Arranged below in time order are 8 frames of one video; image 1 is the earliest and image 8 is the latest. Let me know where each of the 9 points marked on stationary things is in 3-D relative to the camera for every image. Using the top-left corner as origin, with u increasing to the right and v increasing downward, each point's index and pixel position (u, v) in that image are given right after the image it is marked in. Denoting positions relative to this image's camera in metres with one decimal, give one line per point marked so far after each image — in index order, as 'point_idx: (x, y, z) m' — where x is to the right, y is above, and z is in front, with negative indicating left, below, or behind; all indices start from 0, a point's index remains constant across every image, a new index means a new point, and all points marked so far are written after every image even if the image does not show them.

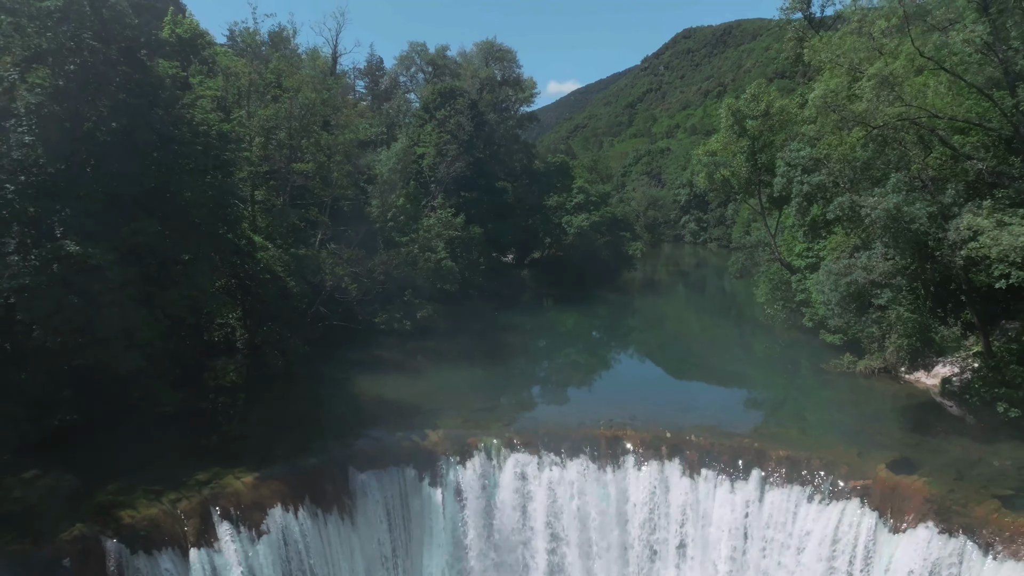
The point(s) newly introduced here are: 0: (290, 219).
0: (-6.7, +2.1, +20.0) m
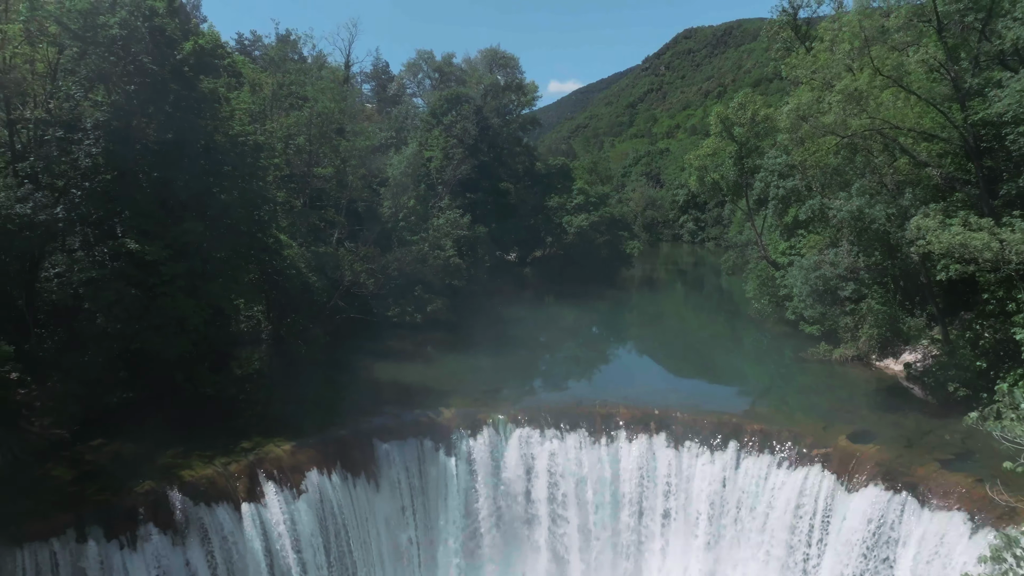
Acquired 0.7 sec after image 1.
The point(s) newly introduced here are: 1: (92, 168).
0: (-6.6, +2.3, +21.7) m
1: (-8.9, +2.5, +13.9) m
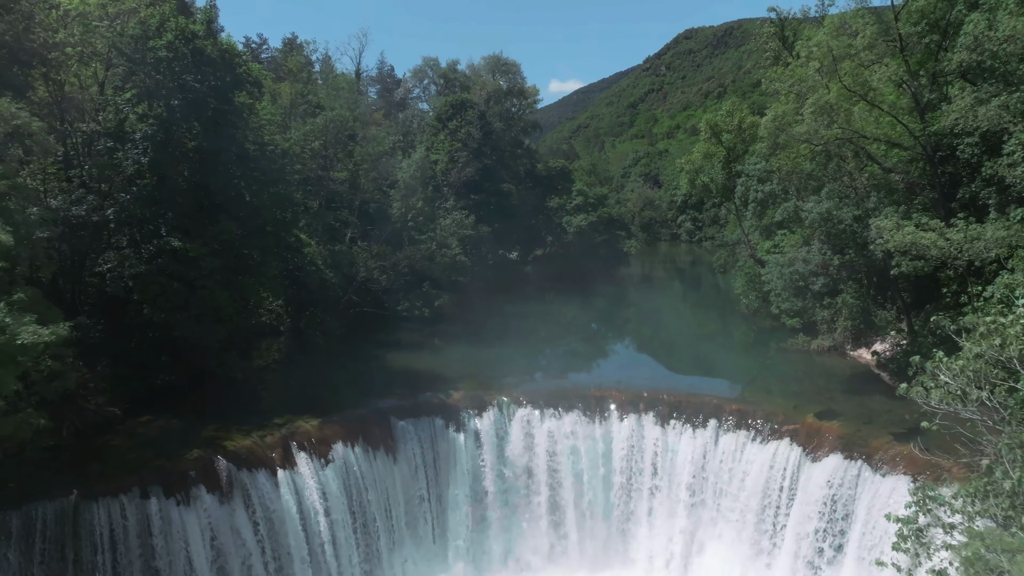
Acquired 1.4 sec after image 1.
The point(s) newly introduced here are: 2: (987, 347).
0: (-6.5, +2.4, +23.4) m
1: (-8.8, +2.7, +15.6) m
2: (+6.3, -0.8, +8.8) m
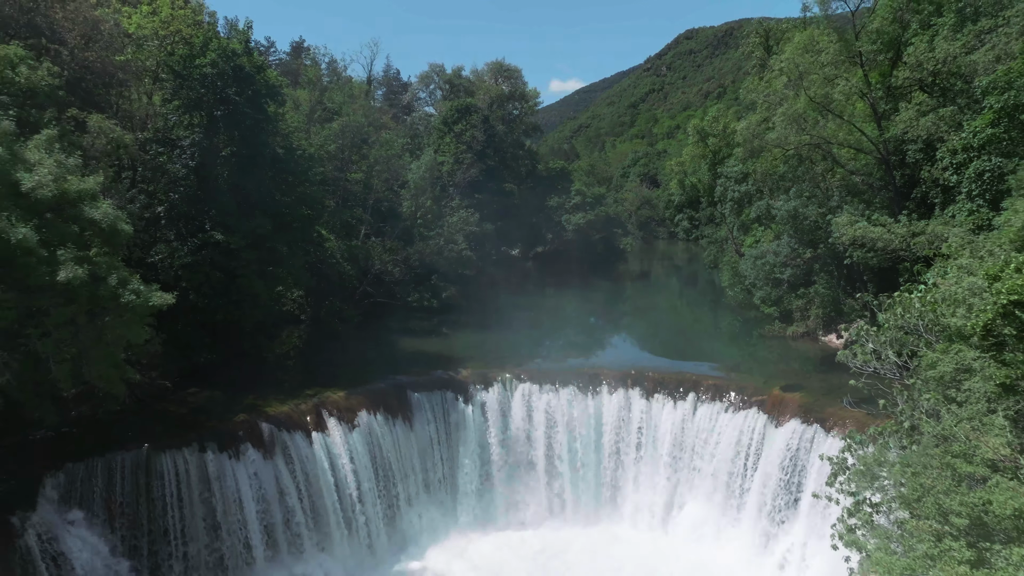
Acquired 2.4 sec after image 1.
0: (-6.4, +2.7, +25.5) m
1: (-8.8, +3.0, +17.7) m
2: (+6.3, -0.5, +10.9) m
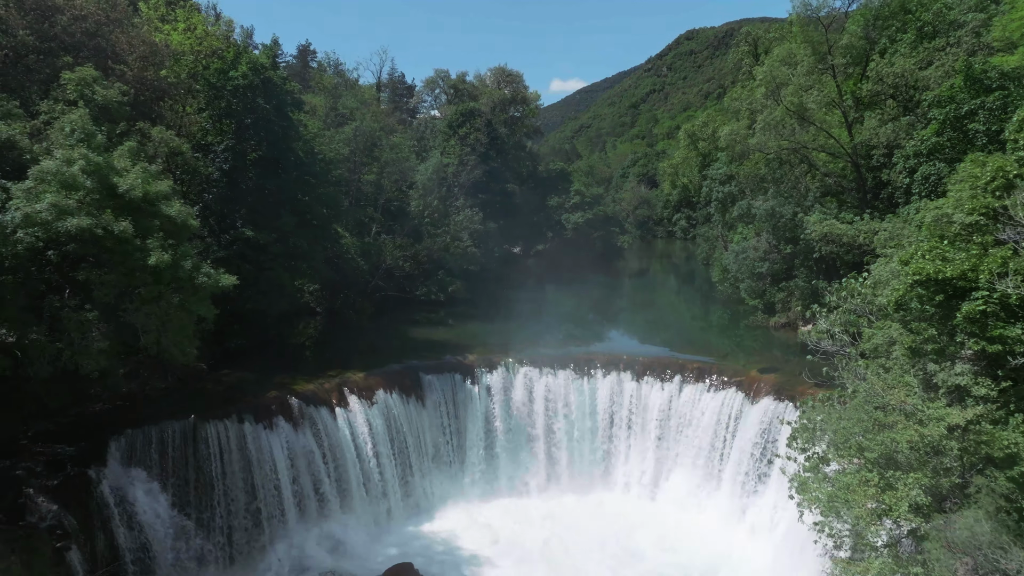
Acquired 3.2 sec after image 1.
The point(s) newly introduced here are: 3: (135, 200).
0: (-6.4, +3.0, +27.3) m
1: (-8.7, +3.2, +19.5) m
2: (+6.4, -0.2, +12.7) m
3: (-5.9, +1.4, +10.3) m
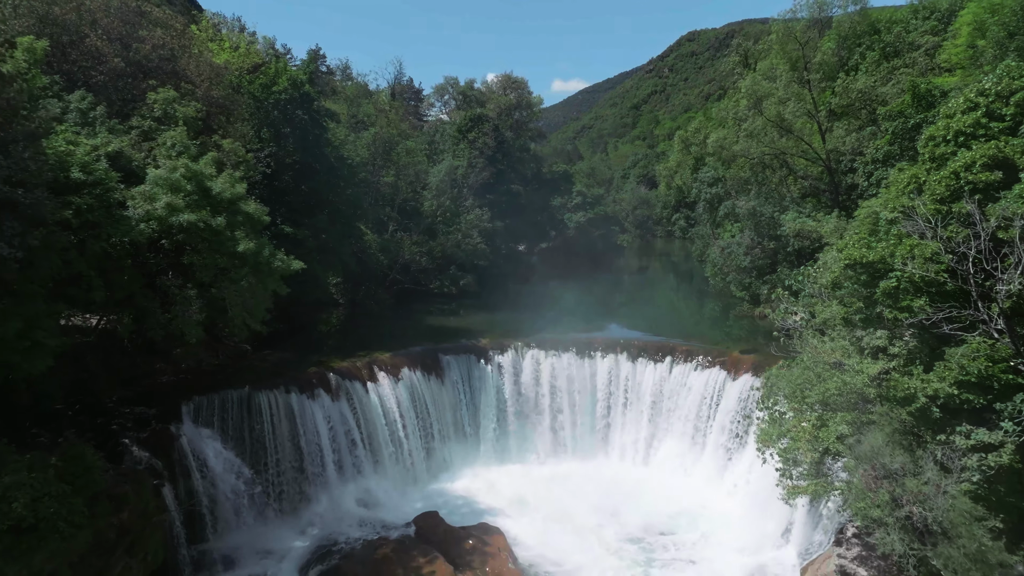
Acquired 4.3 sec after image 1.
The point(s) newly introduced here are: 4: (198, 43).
0: (-6.0, +3.3, +29.8) m
1: (-8.4, +3.6, +22.0) m
2: (+6.7, +0.1, +15.2) m
3: (-5.6, +1.7, +12.8) m
4: (-9.4, +7.4, +19.9) m
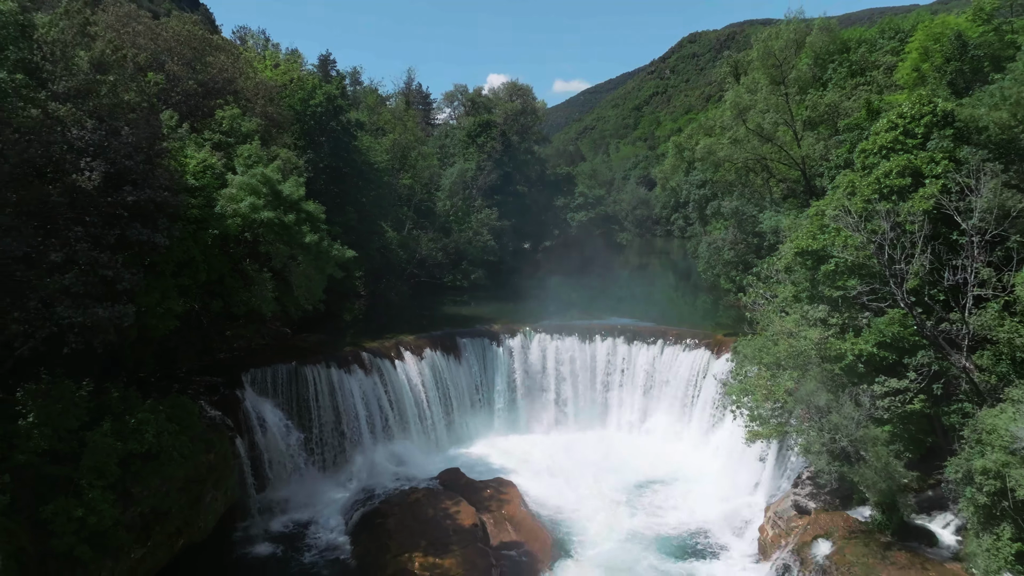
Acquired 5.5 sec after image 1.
0: (-5.7, +3.7, +32.6) m
1: (-8.0, +3.9, +24.8) m
2: (+7.0, +0.4, +17.9) m
3: (-5.3, +2.1, +15.6) m
4: (-9.1, +7.7, +22.7) m
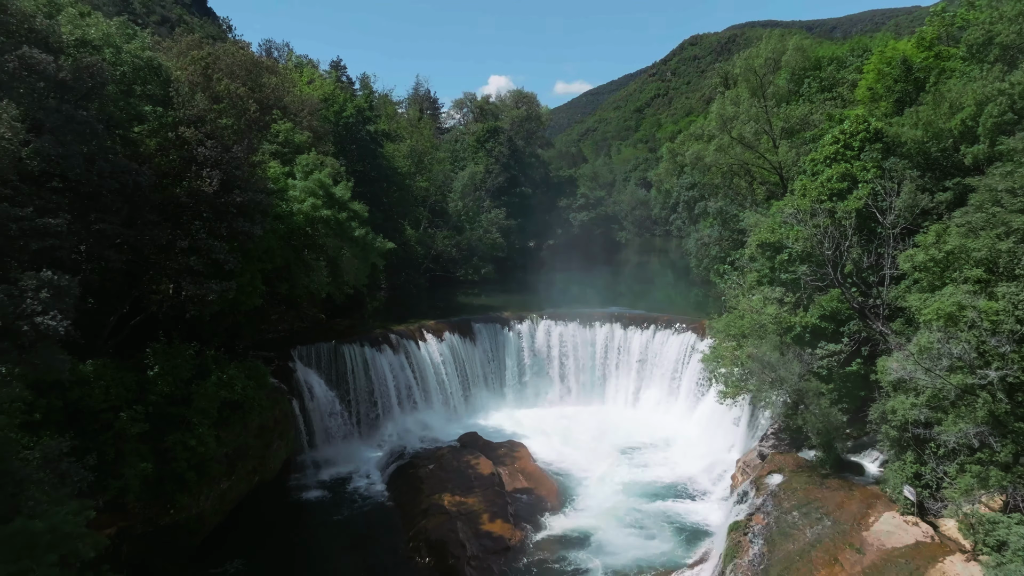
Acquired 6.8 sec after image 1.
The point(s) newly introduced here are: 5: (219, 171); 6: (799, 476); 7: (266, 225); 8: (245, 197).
0: (-5.3, +4.0, +35.7) m
1: (-7.7, +4.3, +28.0) m
2: (+7.3, +0.8, +21.0) m
3: (-4.9, +2.4, +18.7) m
4: (-8.7, +8.1, +25.9) m
5: (-6.0, +2.4, +13.5) m
6: (+6.7, -4.4, +15.3) m
7: (-5.6, +1.4, +15.0) m
8: (-5.5, +1.9, +13.6) m
